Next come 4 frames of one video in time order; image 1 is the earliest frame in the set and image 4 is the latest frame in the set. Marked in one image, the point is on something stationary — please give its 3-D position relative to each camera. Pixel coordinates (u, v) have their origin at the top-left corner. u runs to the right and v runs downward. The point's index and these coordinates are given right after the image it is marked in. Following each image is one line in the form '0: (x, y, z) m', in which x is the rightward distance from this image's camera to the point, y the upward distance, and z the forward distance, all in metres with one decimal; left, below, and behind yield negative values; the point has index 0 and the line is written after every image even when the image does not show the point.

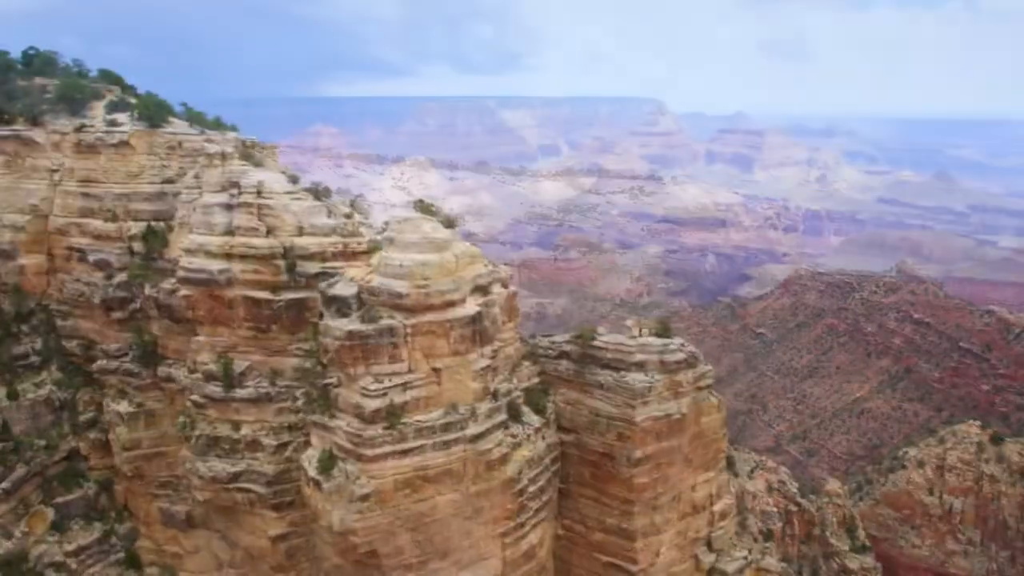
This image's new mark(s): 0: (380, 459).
0: (-2.8, -3.6, +16.4) m
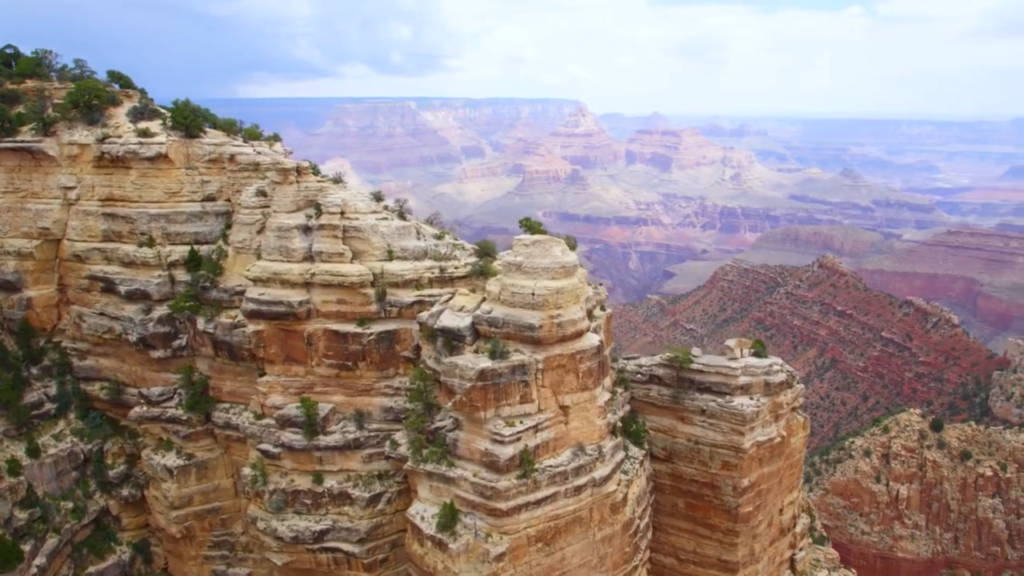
0: (0.0, -4.2, +14.6) m
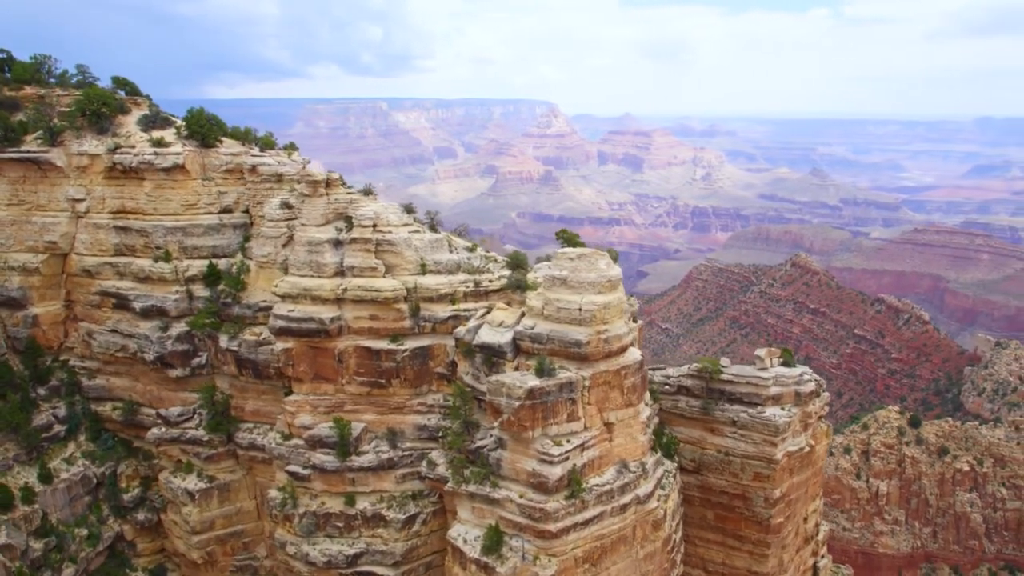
0: (+0.9, -4.5, +14.2) m
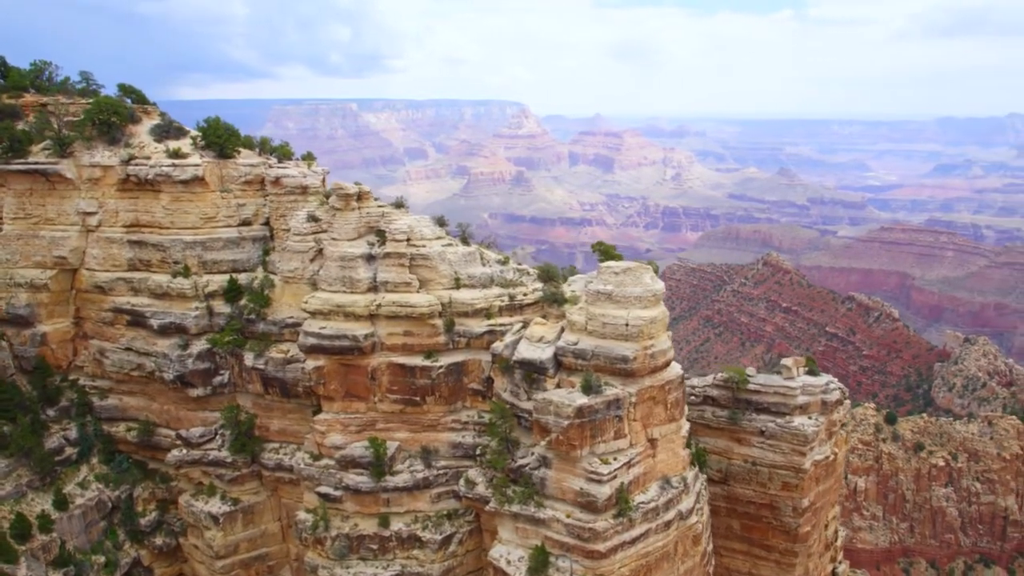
0: (+1.8, -4.8, +13.9) m
